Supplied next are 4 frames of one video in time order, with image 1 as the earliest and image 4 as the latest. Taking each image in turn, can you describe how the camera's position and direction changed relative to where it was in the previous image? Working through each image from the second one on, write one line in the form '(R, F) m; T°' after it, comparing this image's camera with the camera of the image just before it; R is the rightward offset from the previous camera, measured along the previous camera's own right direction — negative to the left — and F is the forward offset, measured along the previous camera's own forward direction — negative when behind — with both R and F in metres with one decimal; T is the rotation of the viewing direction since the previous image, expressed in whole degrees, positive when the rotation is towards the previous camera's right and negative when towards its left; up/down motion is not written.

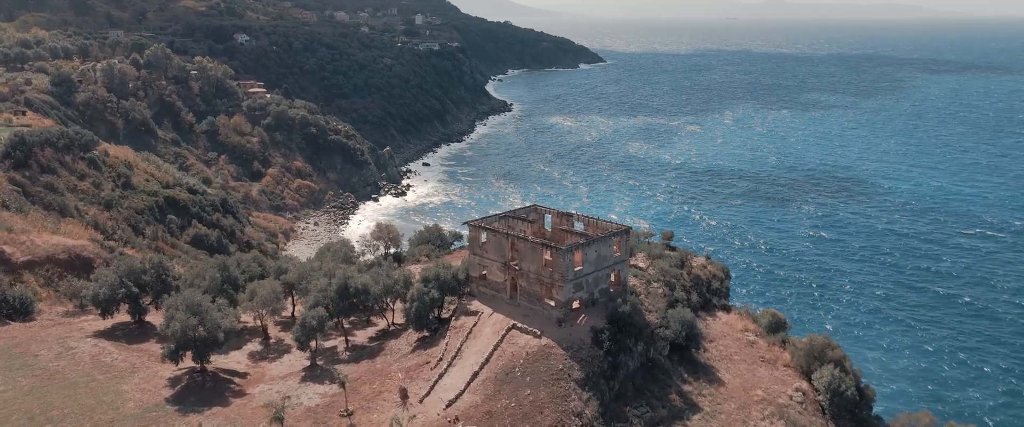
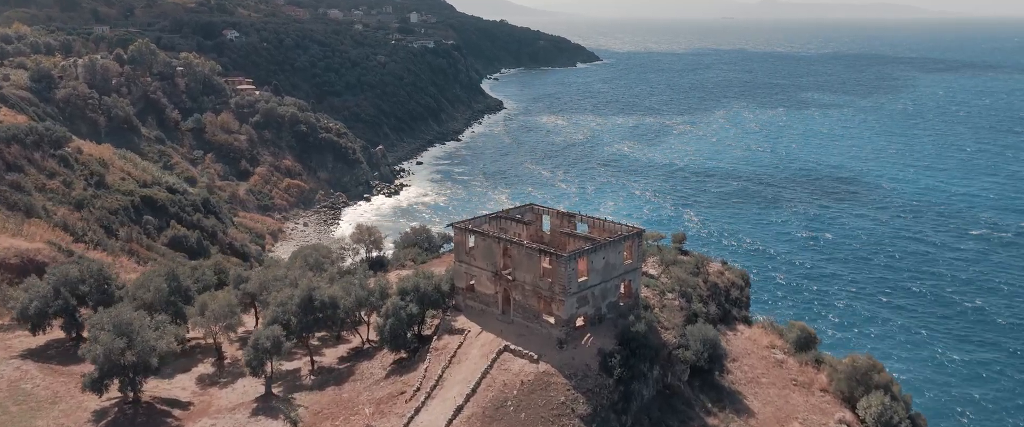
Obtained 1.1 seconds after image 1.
(+0.1, +2.0) m; 0°
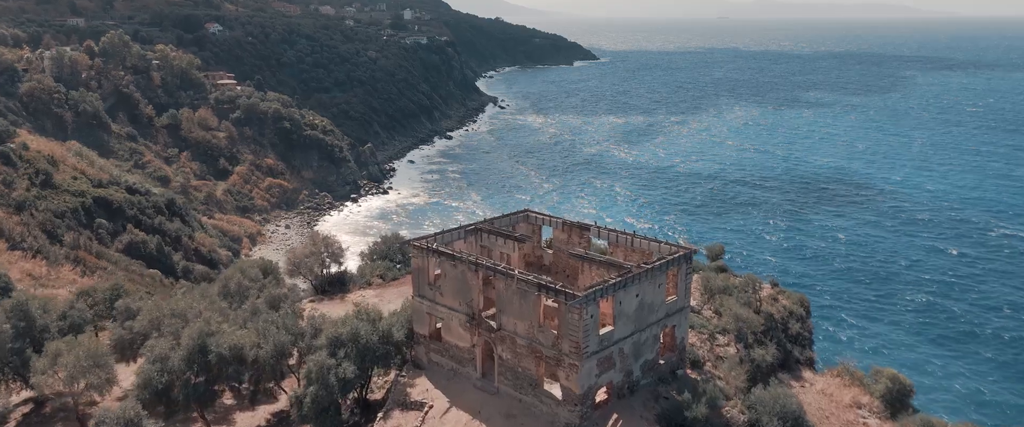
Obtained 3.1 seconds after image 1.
(+0.1, +3.8) m; 0°
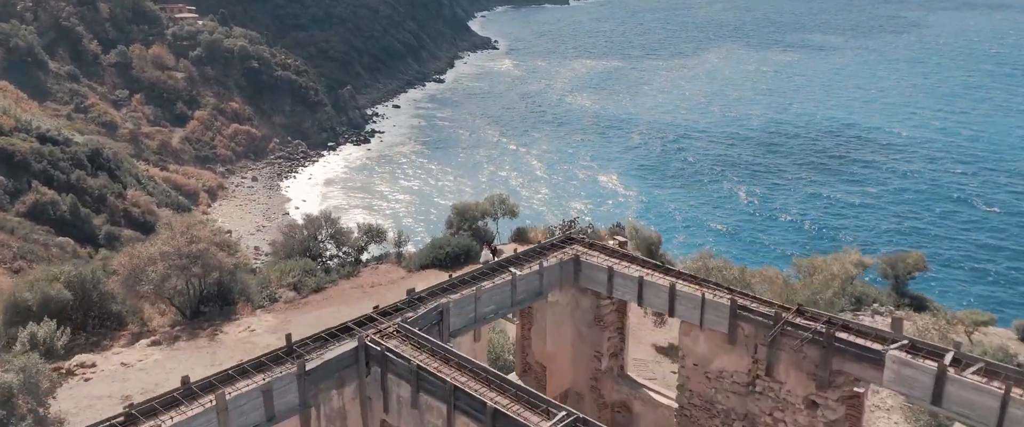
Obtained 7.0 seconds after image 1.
(-0.1, +6.7) m; +1°
